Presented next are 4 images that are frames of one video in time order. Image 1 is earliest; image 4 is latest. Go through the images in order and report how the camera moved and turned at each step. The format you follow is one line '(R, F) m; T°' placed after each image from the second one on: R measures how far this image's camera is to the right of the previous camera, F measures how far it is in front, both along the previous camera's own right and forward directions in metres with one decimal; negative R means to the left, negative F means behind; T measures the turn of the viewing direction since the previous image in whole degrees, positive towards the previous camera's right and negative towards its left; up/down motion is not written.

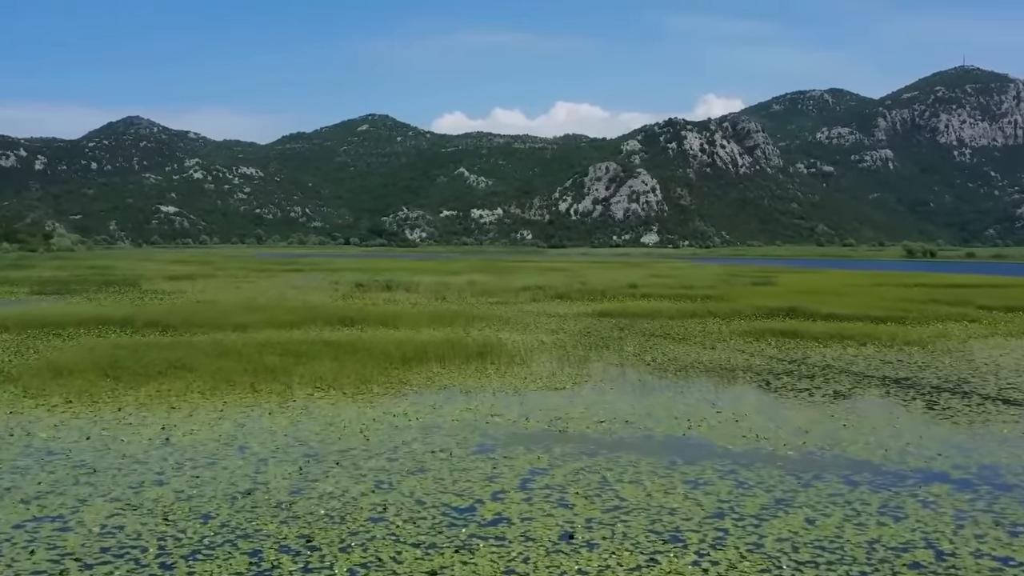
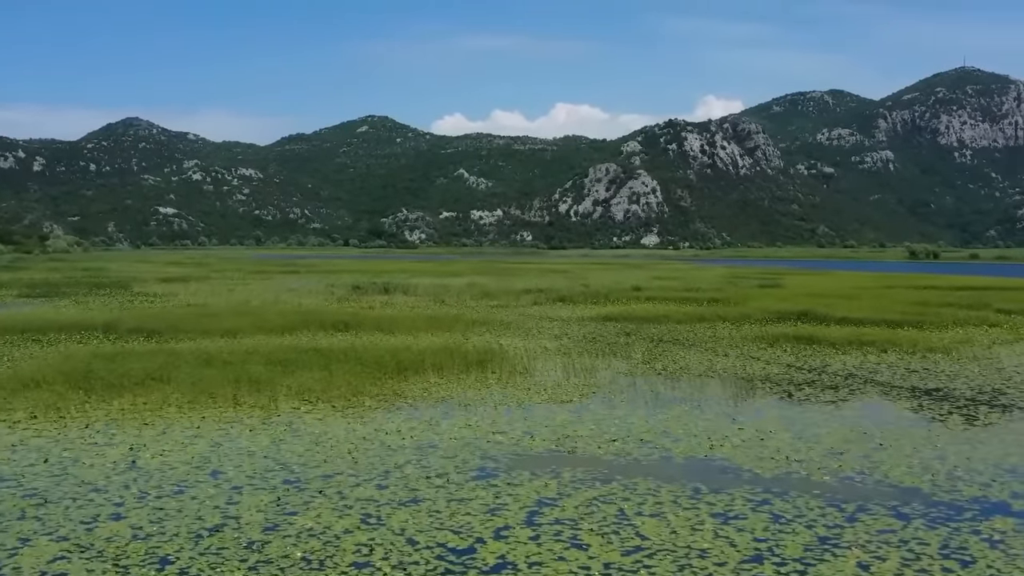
(-0.1, +2.1) m; 0°
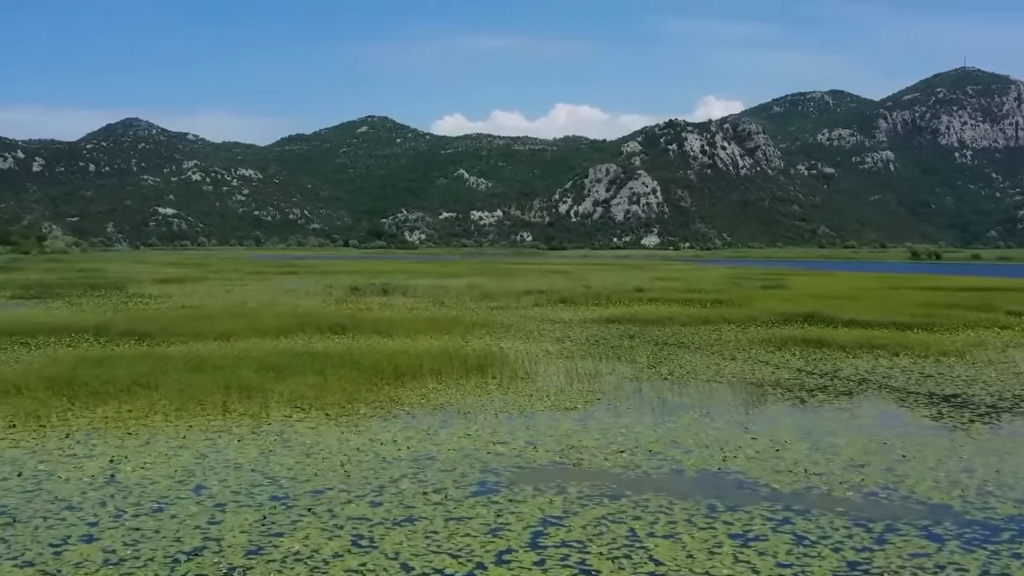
(0.0, +1.1) m; 0°
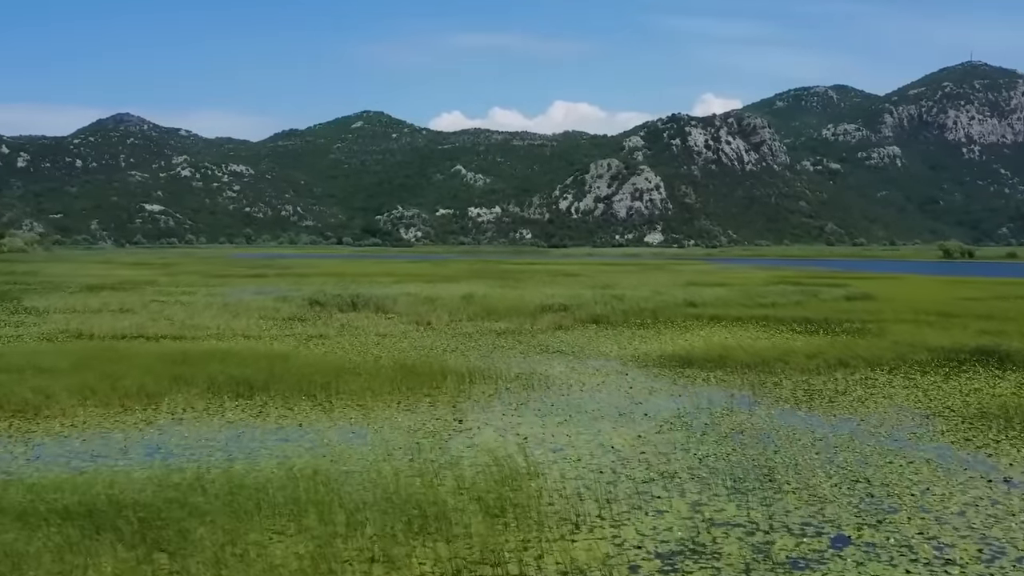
(-0.6, +19.4) m; 0°
